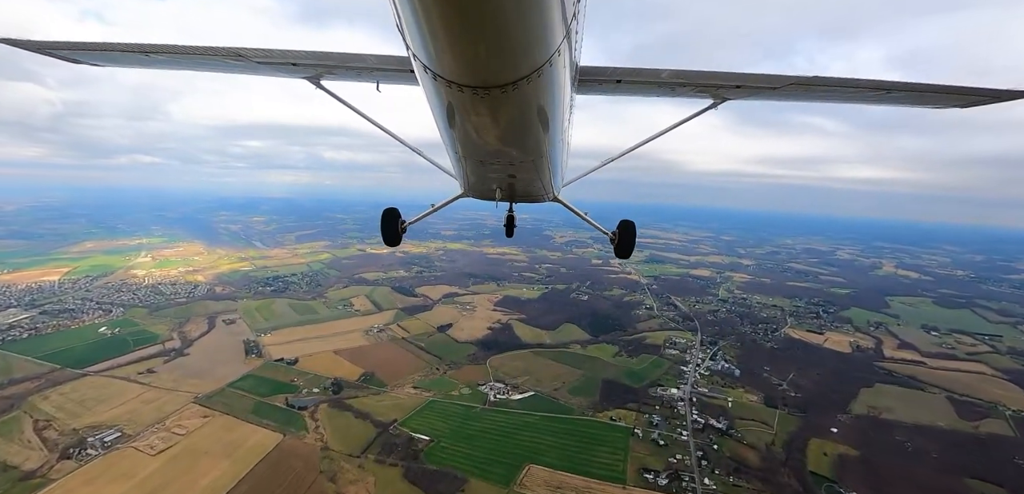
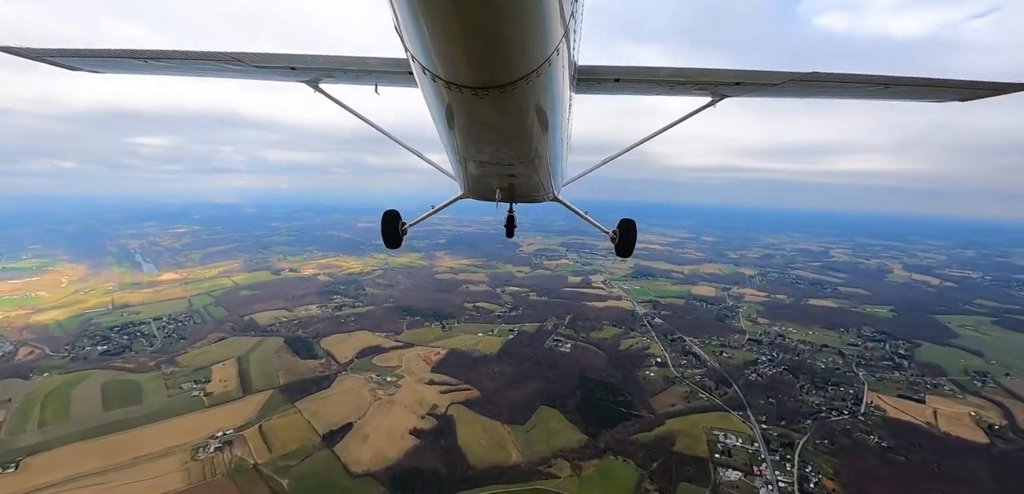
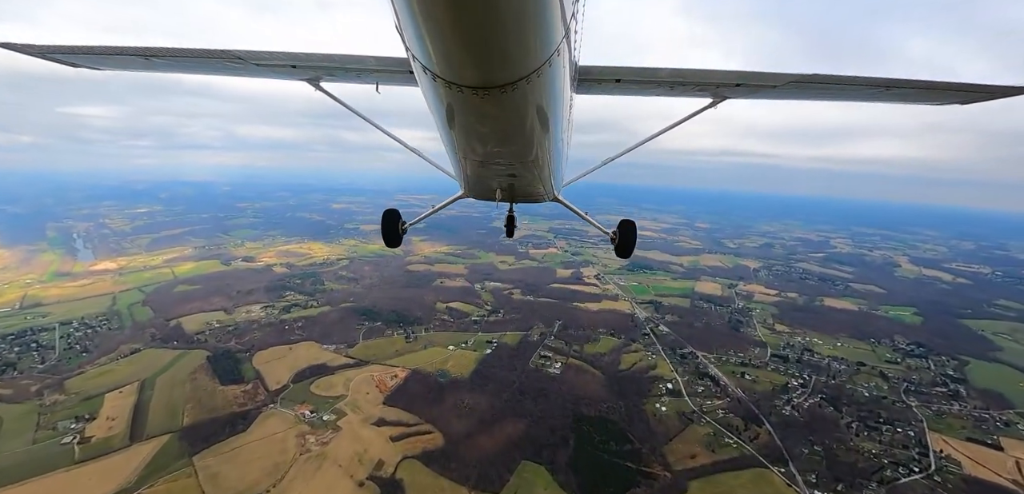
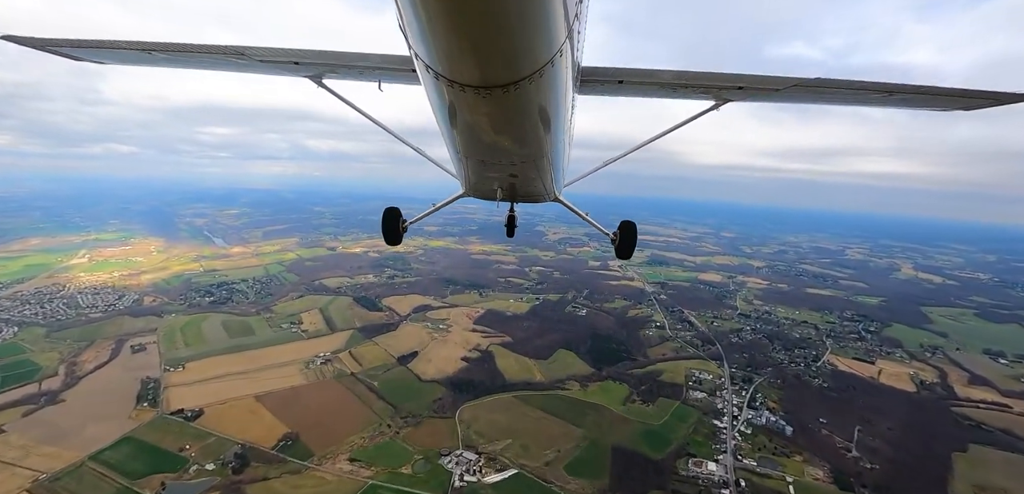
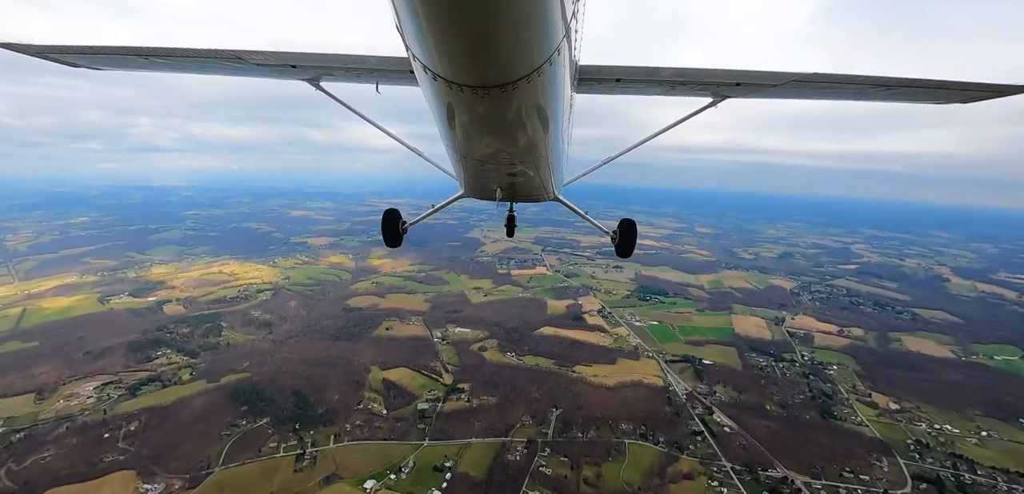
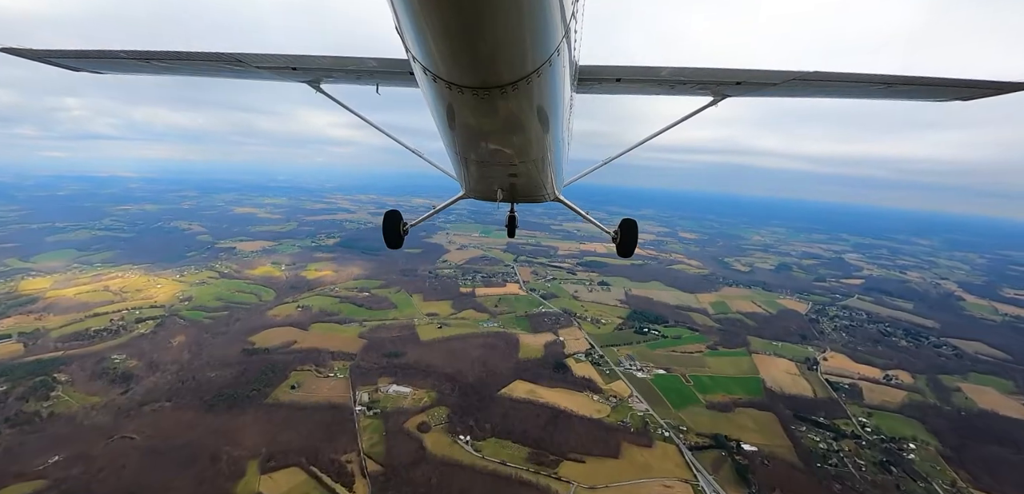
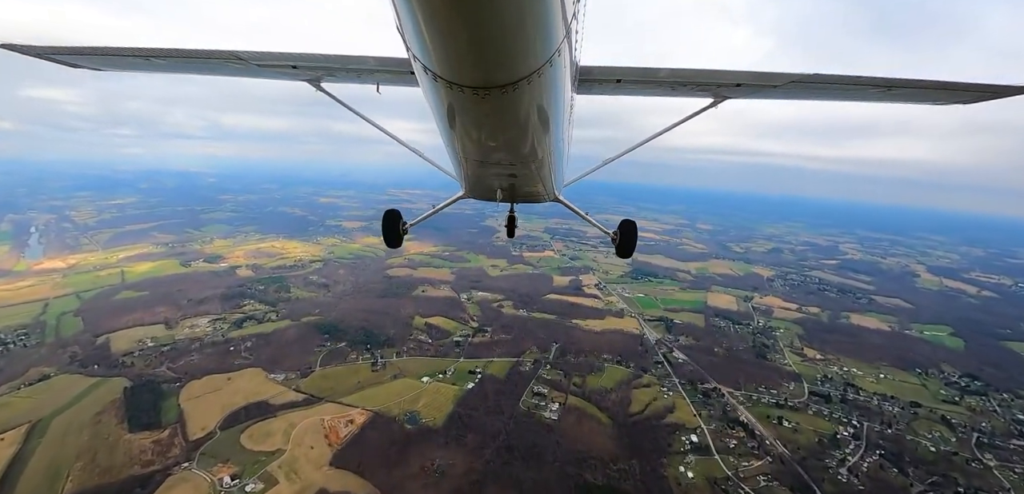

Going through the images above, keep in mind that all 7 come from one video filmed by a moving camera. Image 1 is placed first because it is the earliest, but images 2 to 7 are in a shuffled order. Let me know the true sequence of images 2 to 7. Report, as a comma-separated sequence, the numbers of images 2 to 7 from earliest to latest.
4, 2, 3, 7, 5, 6
